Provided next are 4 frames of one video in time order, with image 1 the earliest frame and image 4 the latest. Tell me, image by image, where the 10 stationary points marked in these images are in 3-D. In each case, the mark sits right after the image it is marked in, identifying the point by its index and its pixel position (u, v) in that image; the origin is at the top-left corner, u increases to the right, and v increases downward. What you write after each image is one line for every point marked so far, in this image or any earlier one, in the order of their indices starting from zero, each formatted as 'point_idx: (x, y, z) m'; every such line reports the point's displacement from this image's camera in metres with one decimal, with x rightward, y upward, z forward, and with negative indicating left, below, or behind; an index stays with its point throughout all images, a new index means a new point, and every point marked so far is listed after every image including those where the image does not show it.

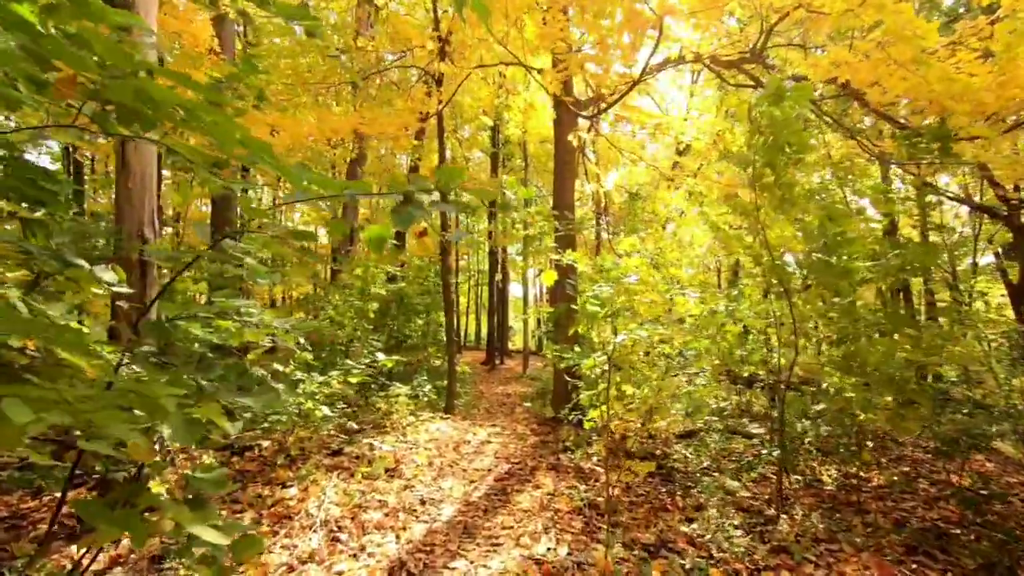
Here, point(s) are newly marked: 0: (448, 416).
0: (-1.0, -1.9, +7.9) m
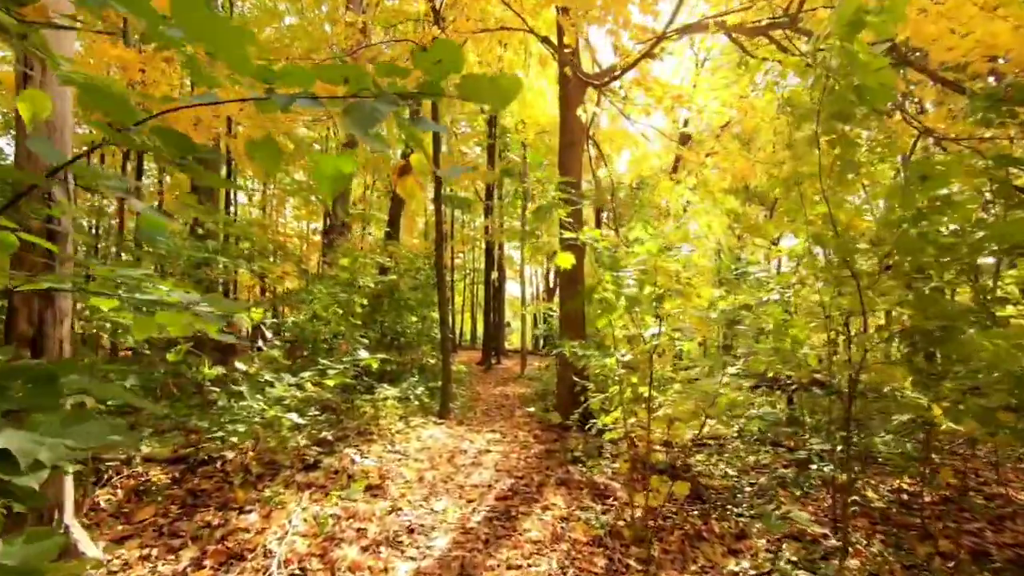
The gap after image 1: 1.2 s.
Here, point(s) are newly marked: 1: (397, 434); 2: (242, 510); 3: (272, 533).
0: (-1.0, -1.8, +7.2) m
1: (-1.3, -1.6, +5.7) m
2: (-1.8, -1.5, +3.5) m
3: (-1.5, -1.5, +3.2) m
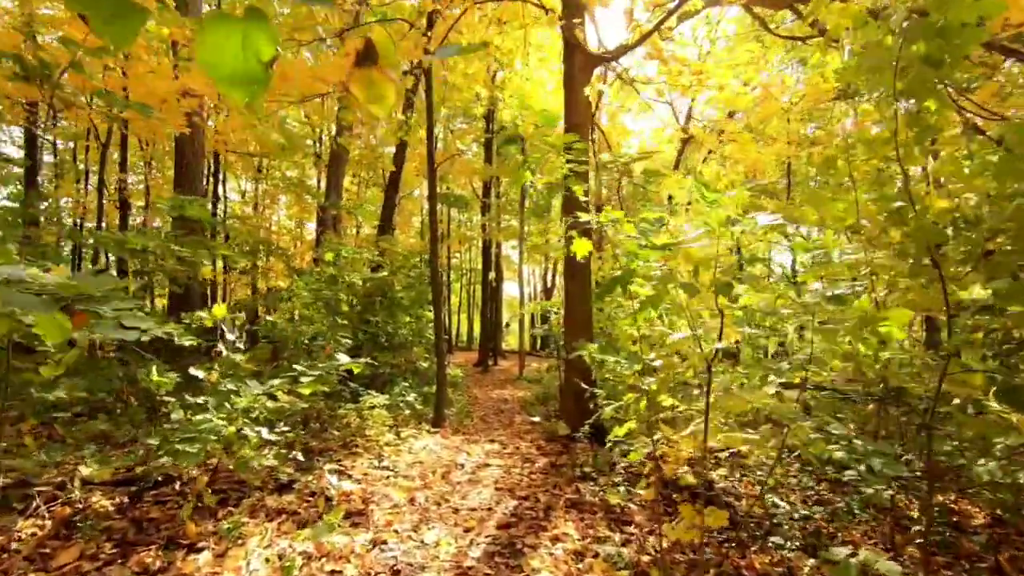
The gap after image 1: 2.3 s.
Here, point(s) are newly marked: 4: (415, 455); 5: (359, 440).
0: (-1.0, -1.8, +6.6) m
1: (-1.2, -1.5, +5.1) m
2: (-1.8, -1.4, +2.9) m
3: (-1.4, -1.5, +2.6) m
4: (-0.9, -1.6, +5.1) m
5: (-1.5, -1.5, +5.1) m
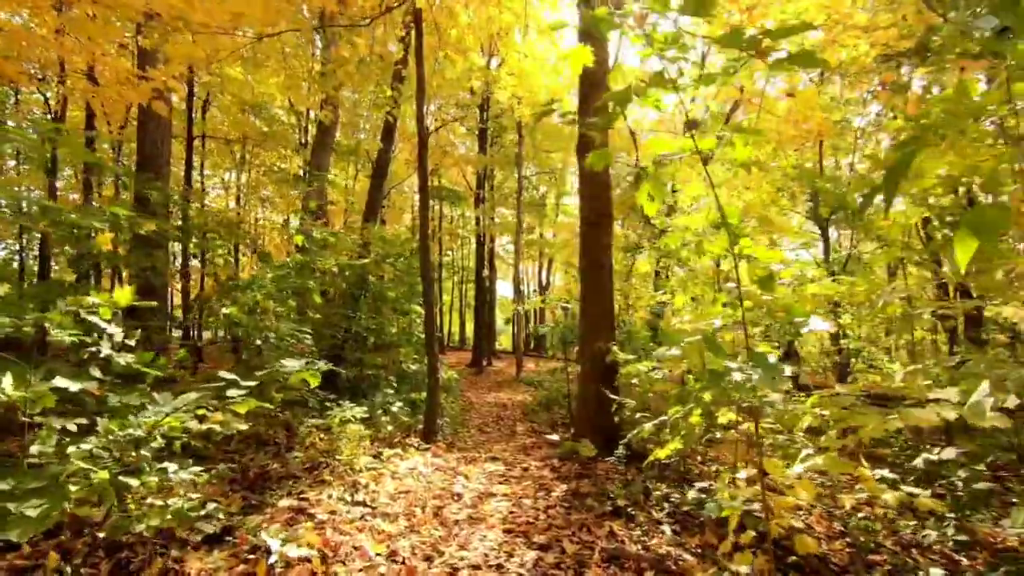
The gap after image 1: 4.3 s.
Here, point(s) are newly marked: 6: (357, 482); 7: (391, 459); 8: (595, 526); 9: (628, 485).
0: (-0.9, -1.7, +5.6) m
1: (-1.2, -1.4, +4.0) m
2: (-1.7, -1.3, +1.8) m
3: (-1.3, -1.3, +1.6) m
4: (-0.9, -1.5, +4.0) m
5: (-1.4, -1.3, +4.0) m
6: (-1.1, -1.4, +3.9) m
7: (-1.0, -1.4, +4.5) m
8: (+0.5, -1.6, +3.4) m
9: (+0.9, -1.5, +3.9) m
